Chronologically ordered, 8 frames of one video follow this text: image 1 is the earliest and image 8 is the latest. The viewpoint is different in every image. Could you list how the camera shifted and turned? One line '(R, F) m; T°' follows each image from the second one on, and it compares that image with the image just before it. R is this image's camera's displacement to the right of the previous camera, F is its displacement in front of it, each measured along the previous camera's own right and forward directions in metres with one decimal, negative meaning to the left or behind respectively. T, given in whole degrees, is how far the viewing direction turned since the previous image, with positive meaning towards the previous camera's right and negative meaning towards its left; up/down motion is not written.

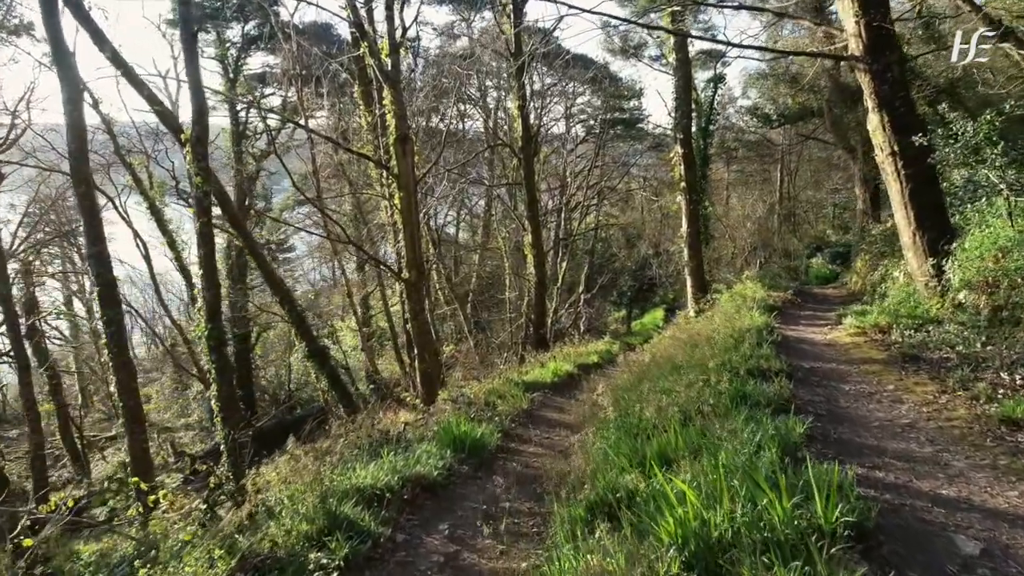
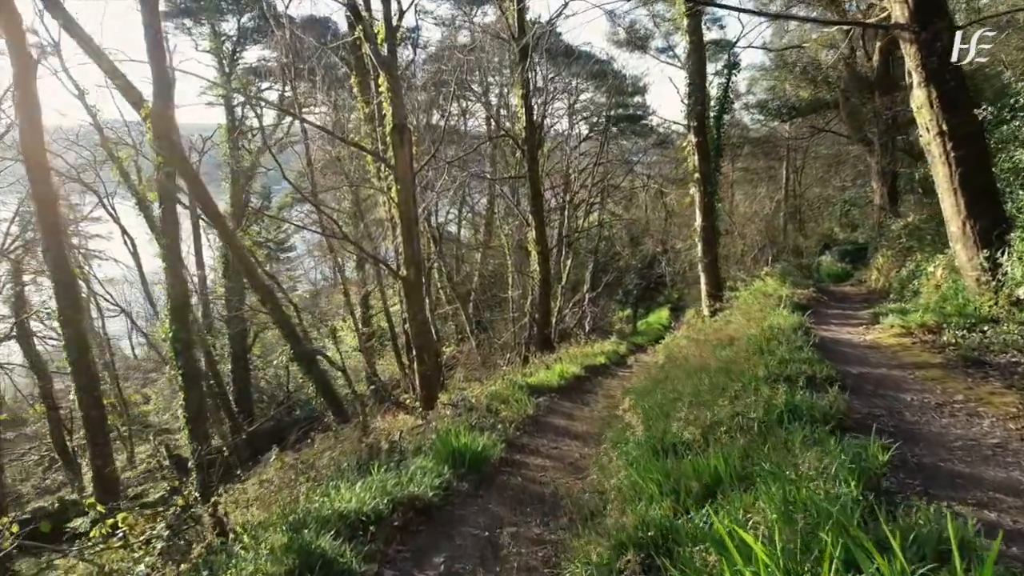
(0.0, +0.7) m; 0°
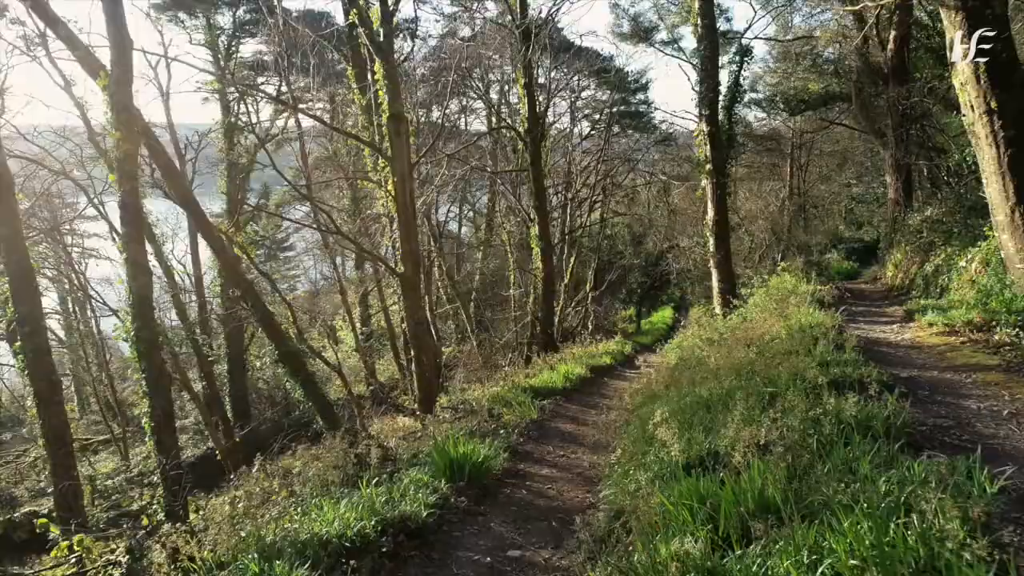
(0.0, +0.6) m; 0°
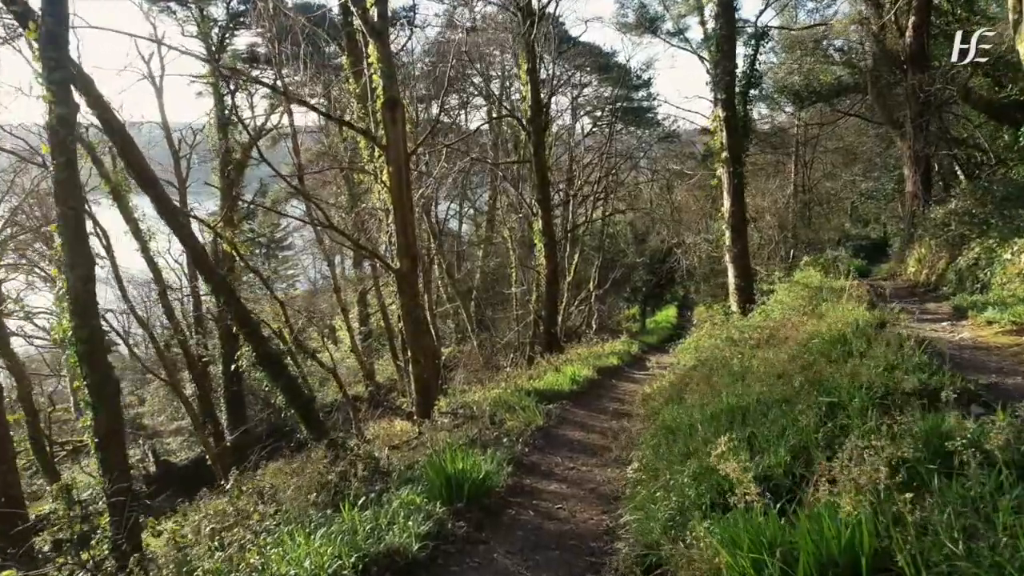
(0.0, +0.7) m; 0°
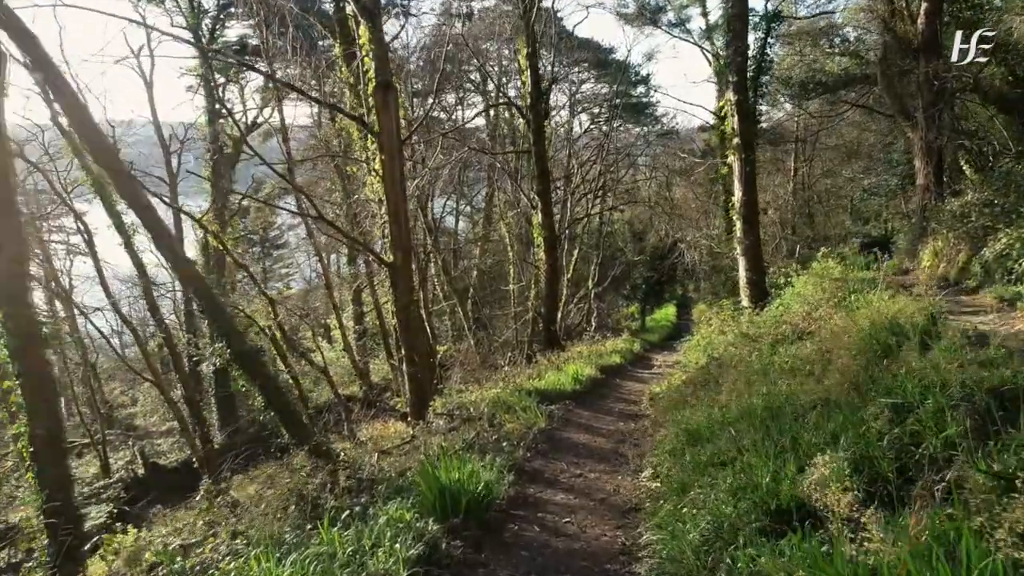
(0.0, +0.6) m; 0°
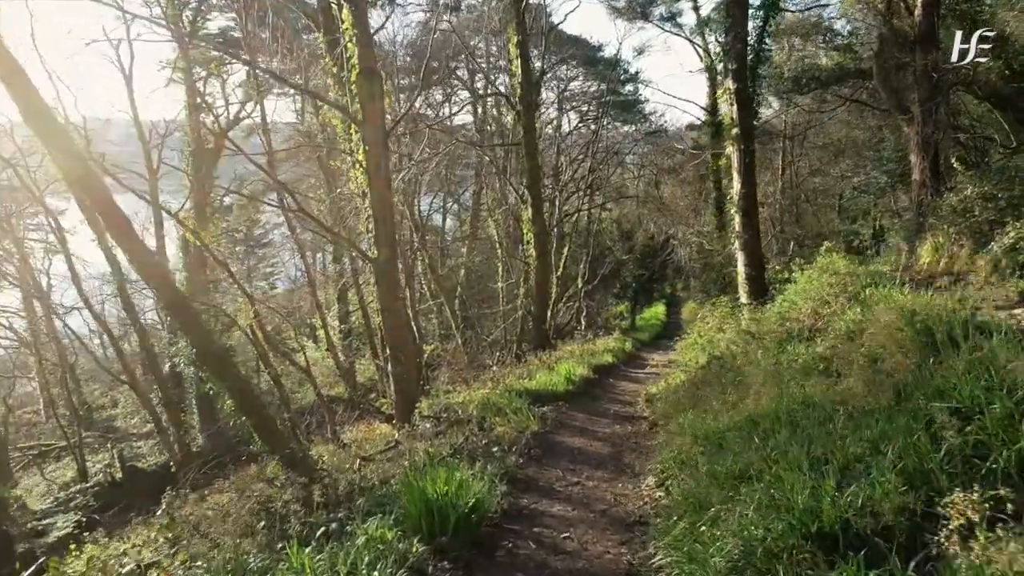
(0.0, +0.4) m; +1°
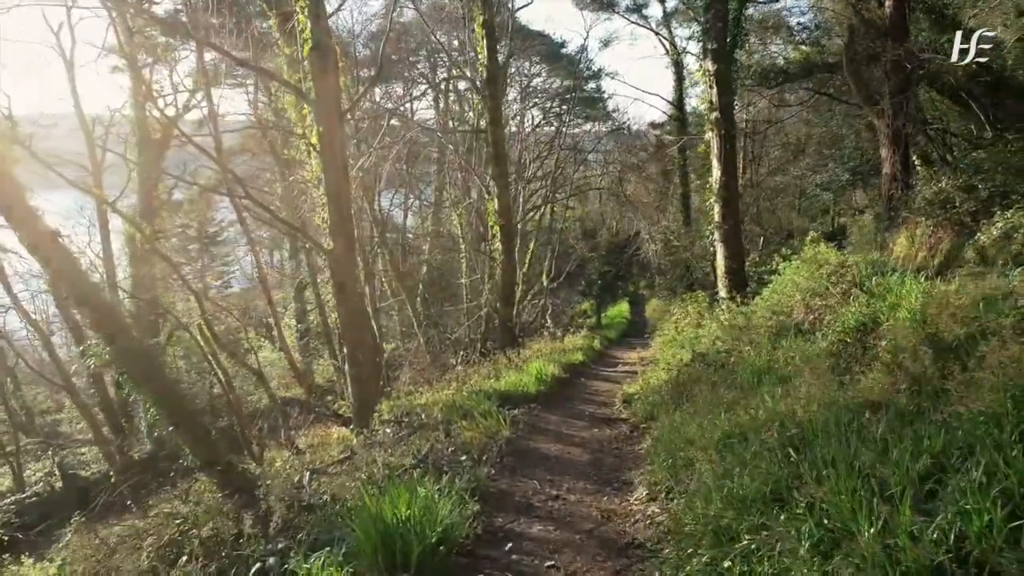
(-0.1, +0.7) m; +3°
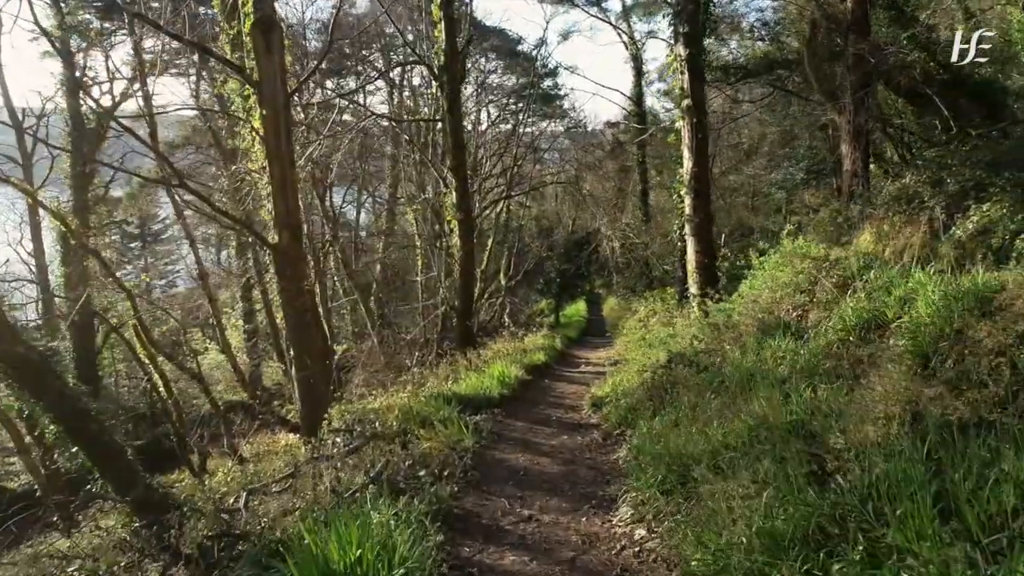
(-0.1, +0.6) m; +4°
